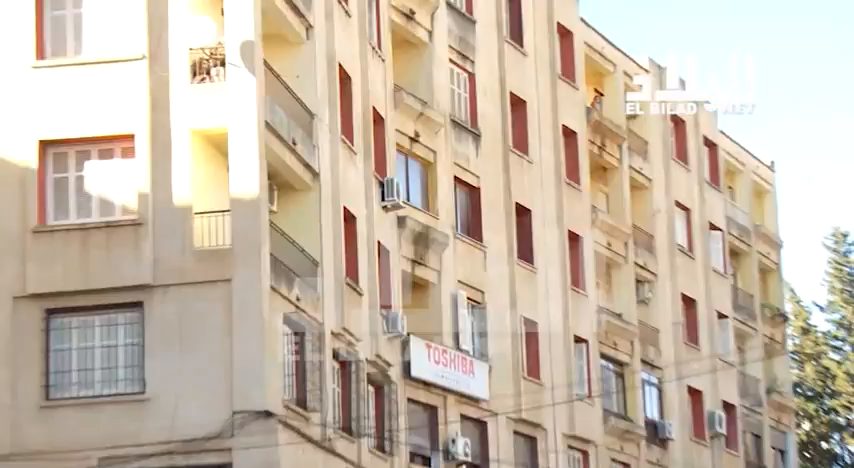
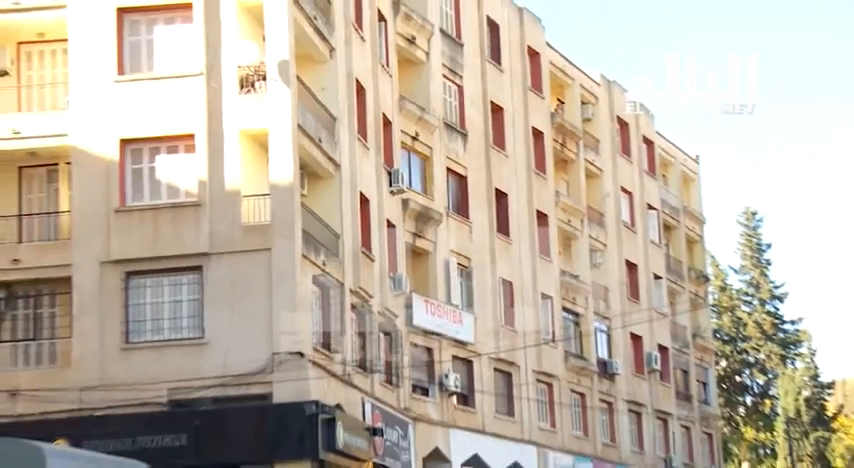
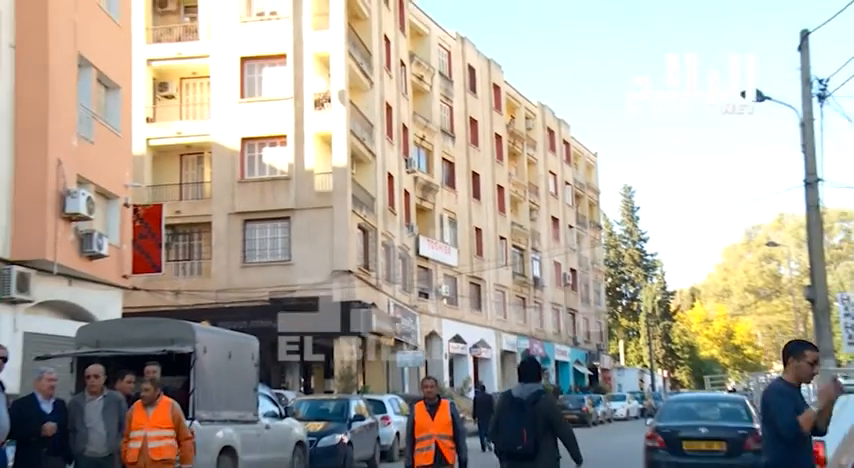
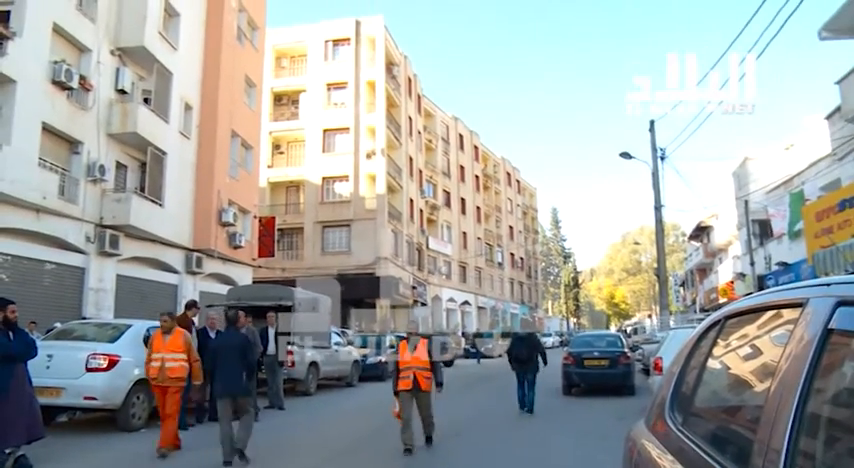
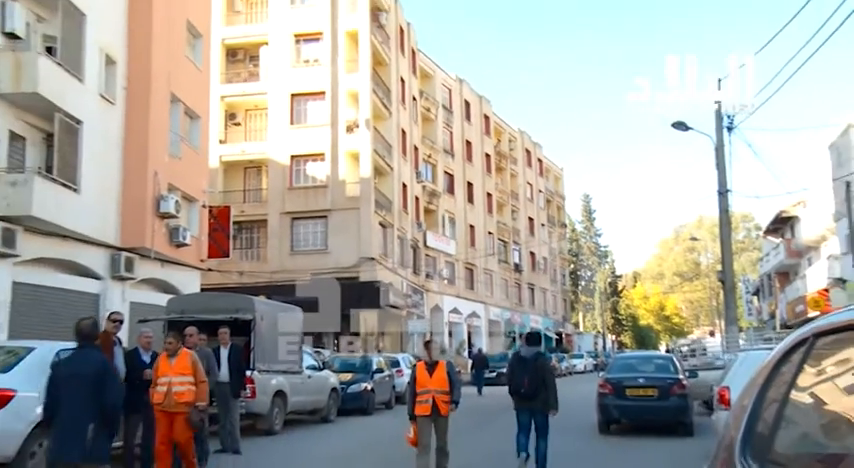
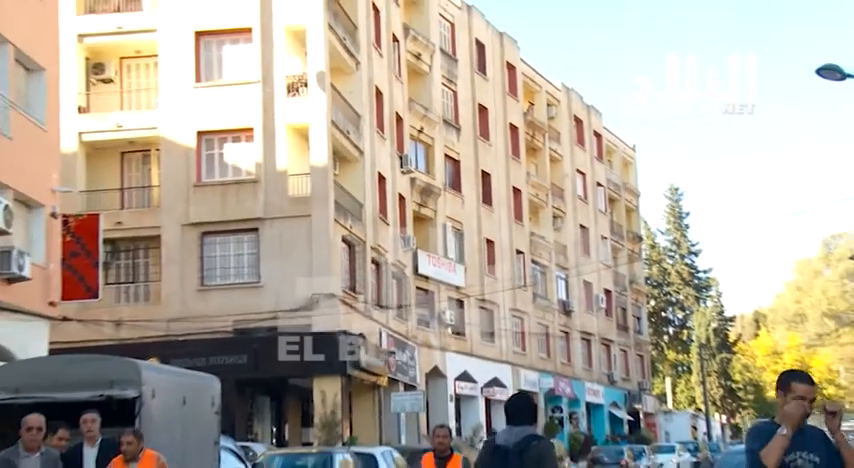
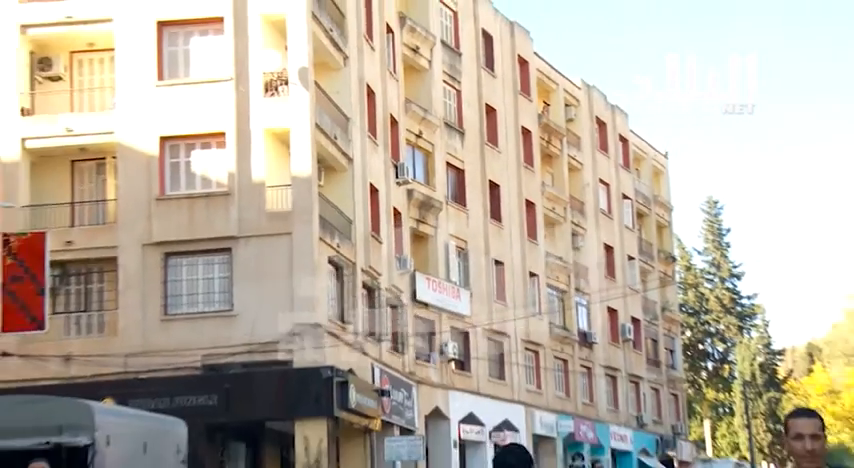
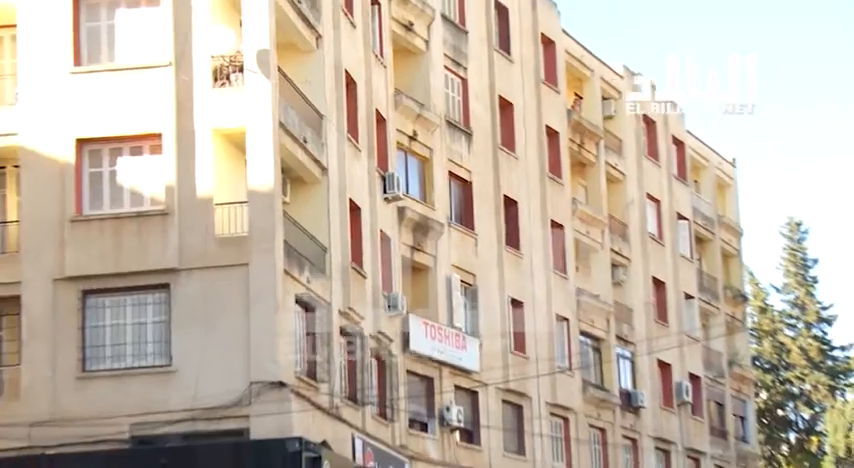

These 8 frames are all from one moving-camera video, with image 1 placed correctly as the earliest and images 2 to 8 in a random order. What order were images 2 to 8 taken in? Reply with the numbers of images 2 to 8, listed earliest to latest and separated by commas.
8, 2, 7, 6, 3, 5, 4
